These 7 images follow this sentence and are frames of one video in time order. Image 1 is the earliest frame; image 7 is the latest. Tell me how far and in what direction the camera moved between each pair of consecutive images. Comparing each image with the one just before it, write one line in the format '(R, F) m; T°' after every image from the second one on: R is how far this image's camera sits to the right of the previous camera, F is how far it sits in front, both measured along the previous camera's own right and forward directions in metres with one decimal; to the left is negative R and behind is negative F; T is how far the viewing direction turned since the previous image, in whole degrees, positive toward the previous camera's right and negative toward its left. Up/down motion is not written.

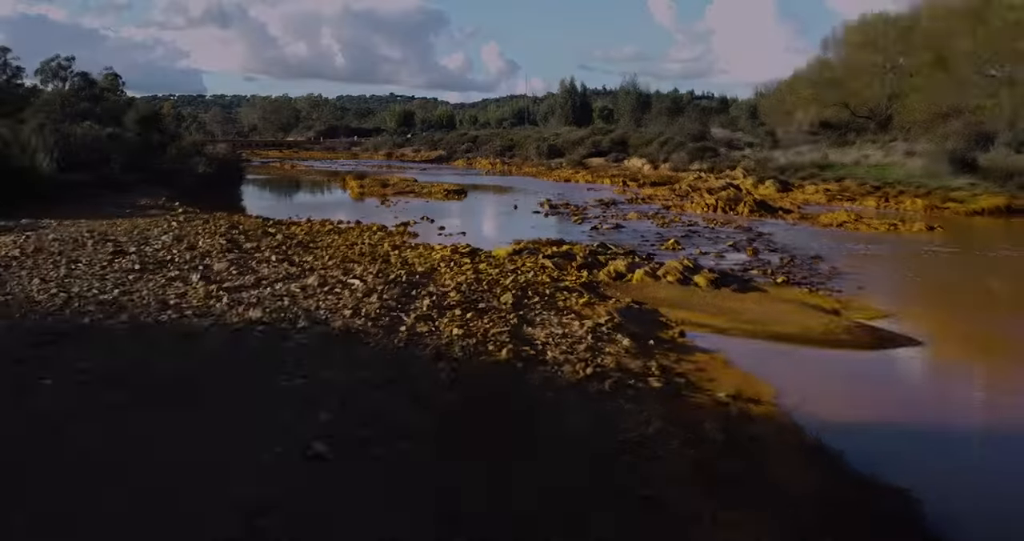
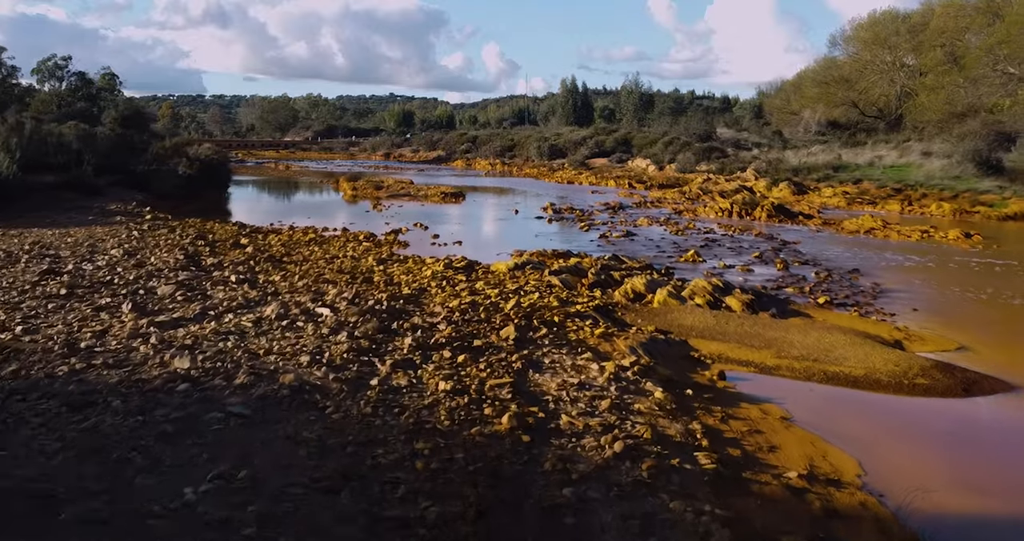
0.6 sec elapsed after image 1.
(0.0, +2.2) m; 0°
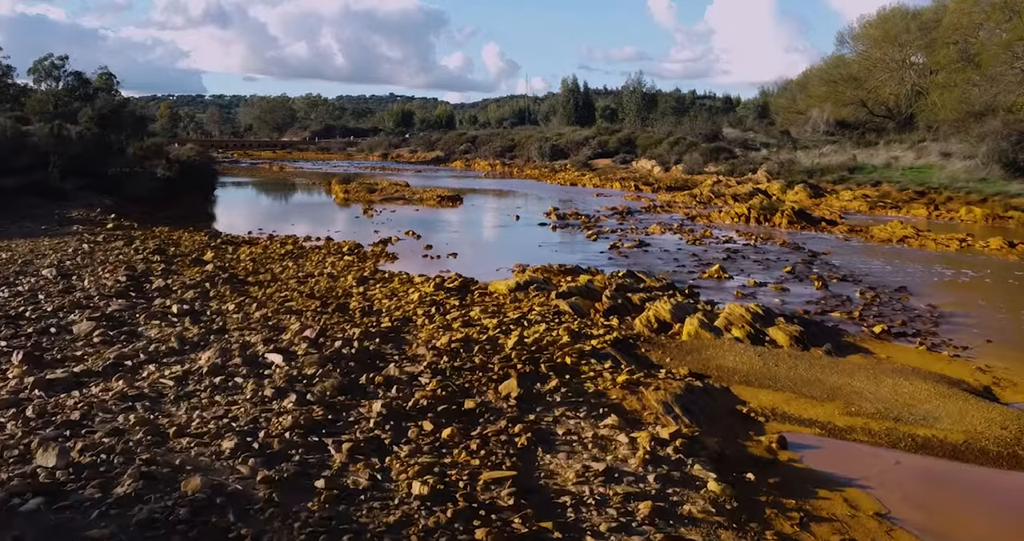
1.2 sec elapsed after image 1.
(0.0, +2.2) m; 0°
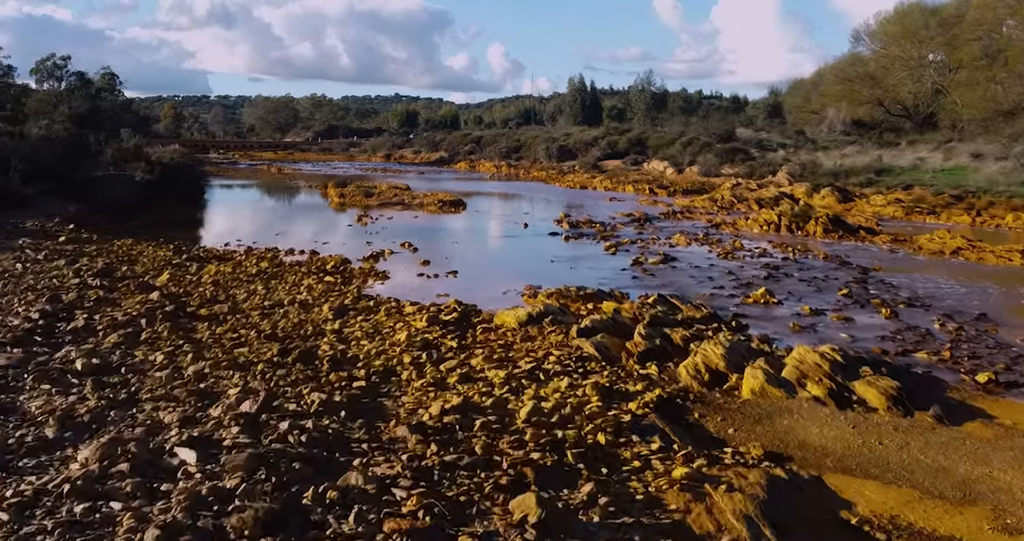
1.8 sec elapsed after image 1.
(-0.1, +2.5) m; 0°
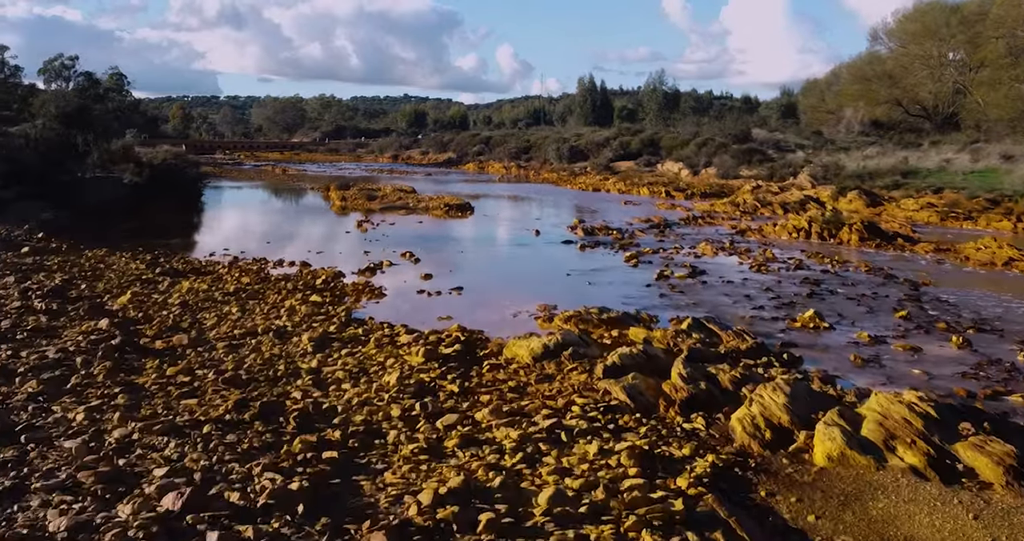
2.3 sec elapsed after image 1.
(0.0, +1.8) m; 0°
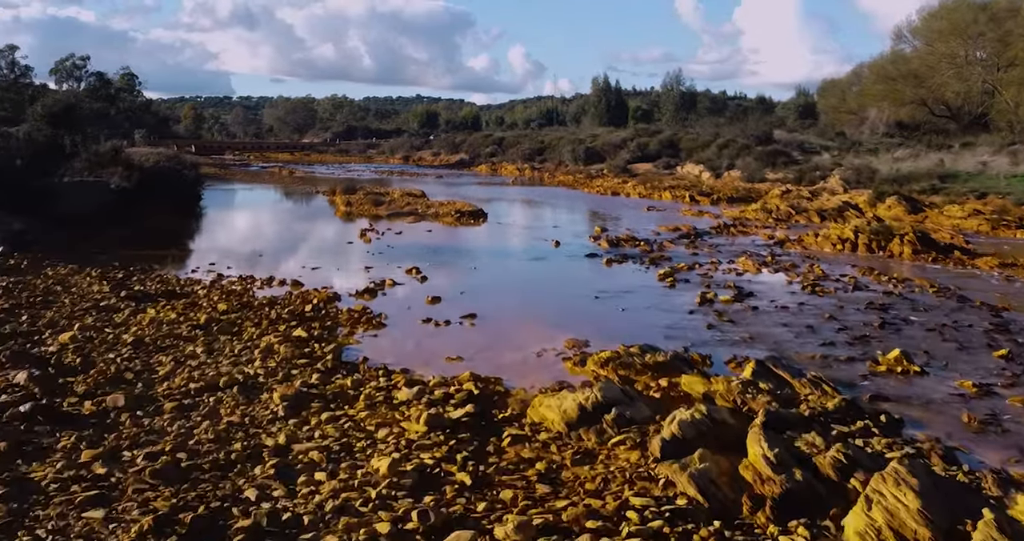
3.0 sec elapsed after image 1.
(-0.1, +2.1) m; -1°
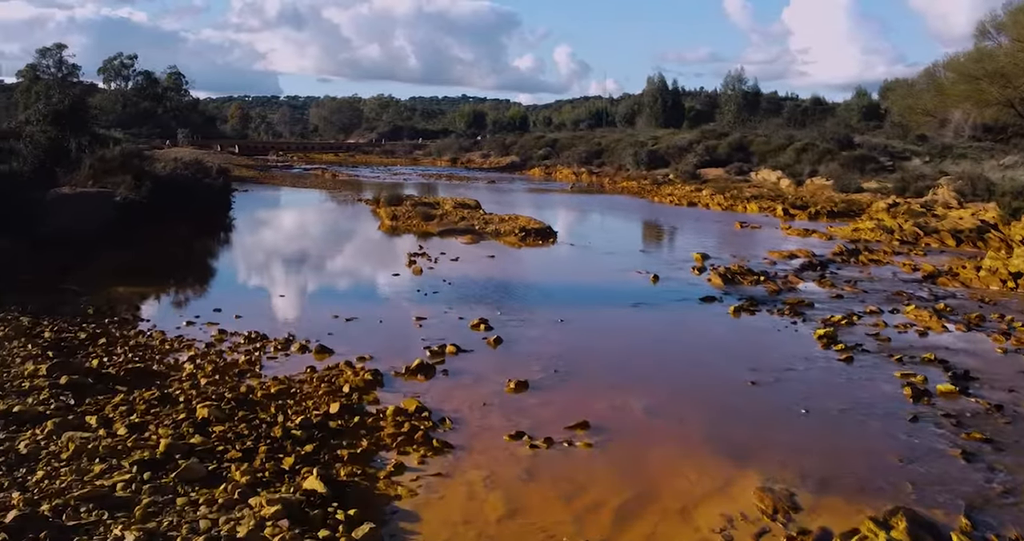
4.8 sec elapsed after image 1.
(-0.7, +4.4) m; -2°
